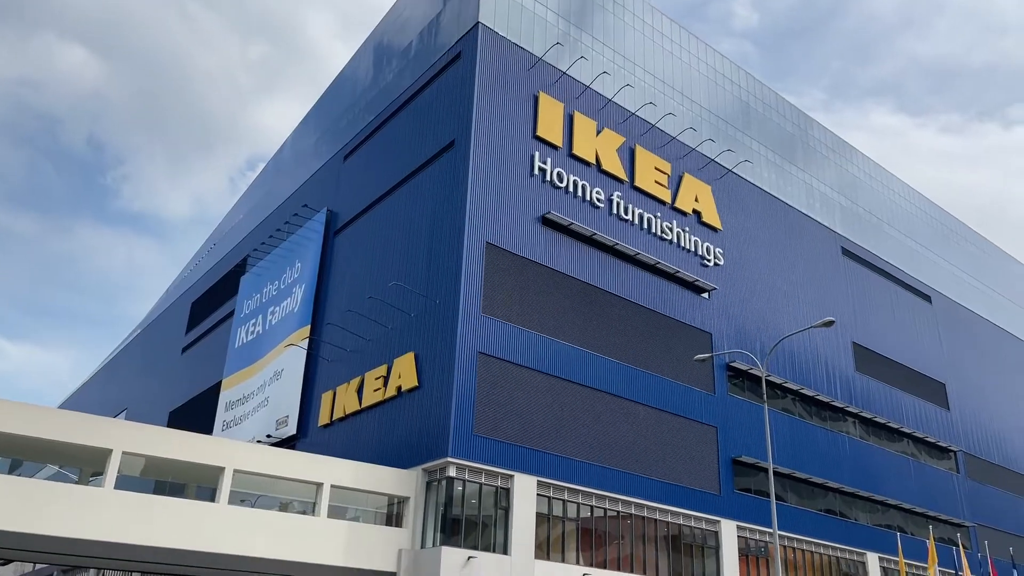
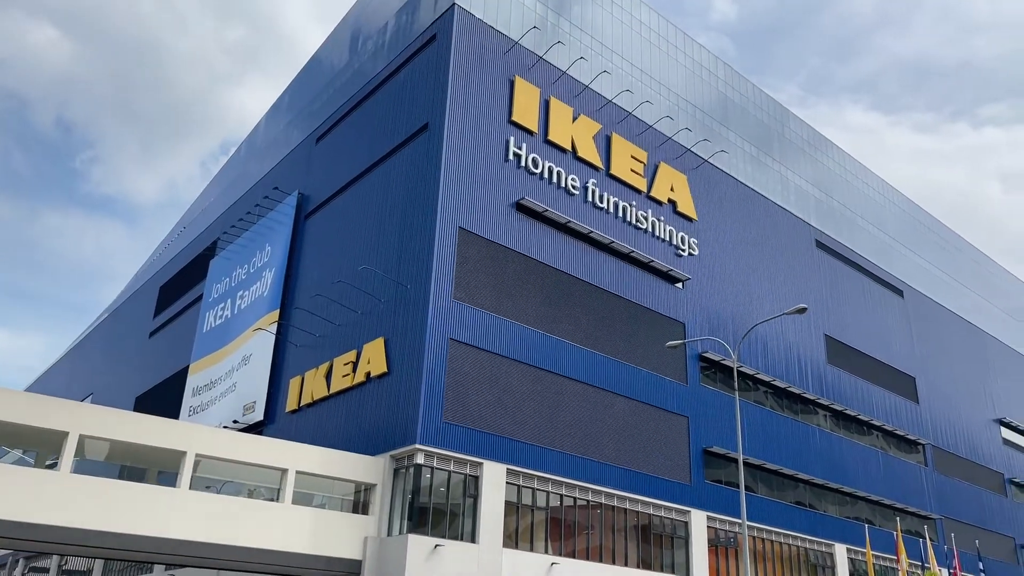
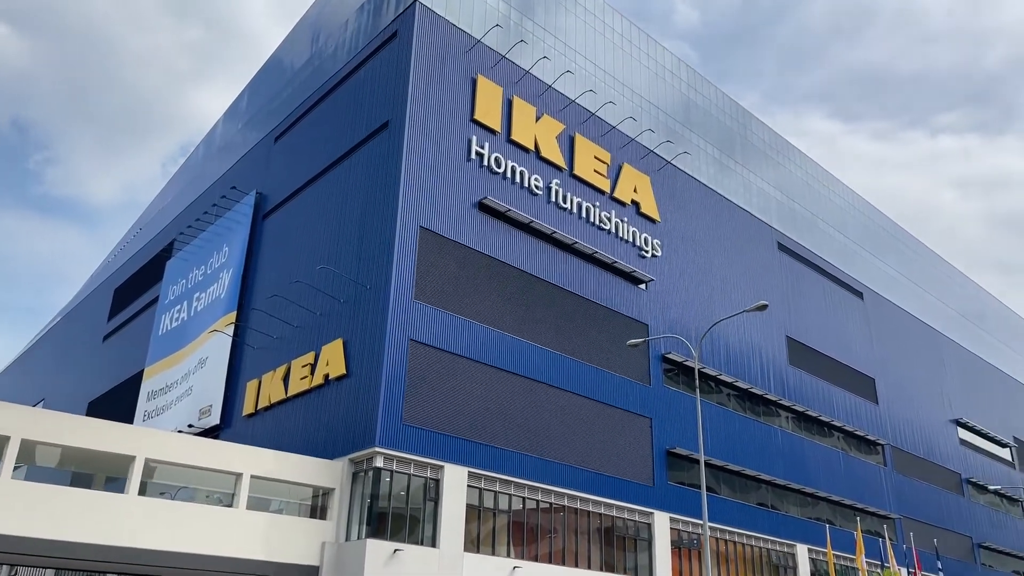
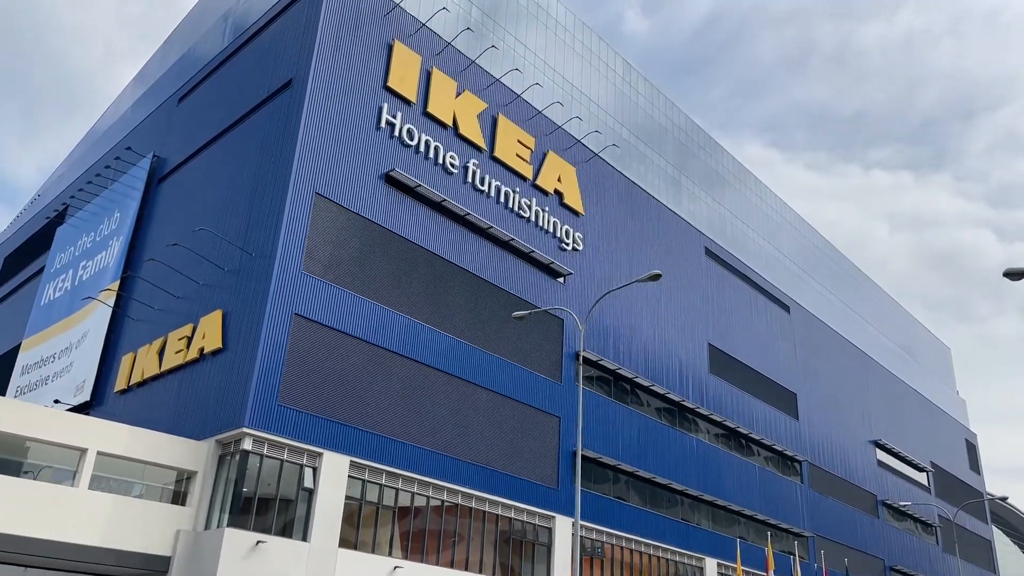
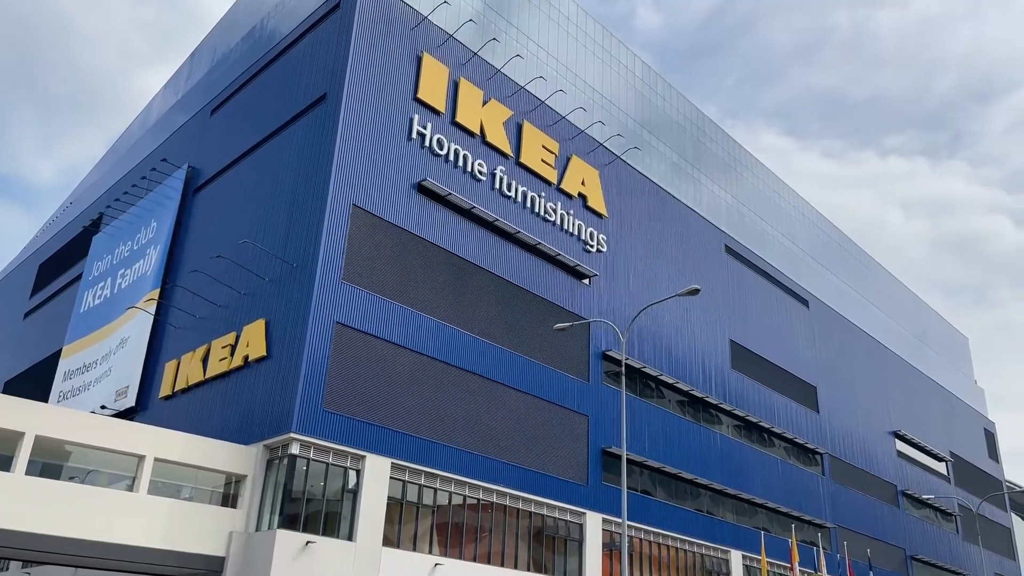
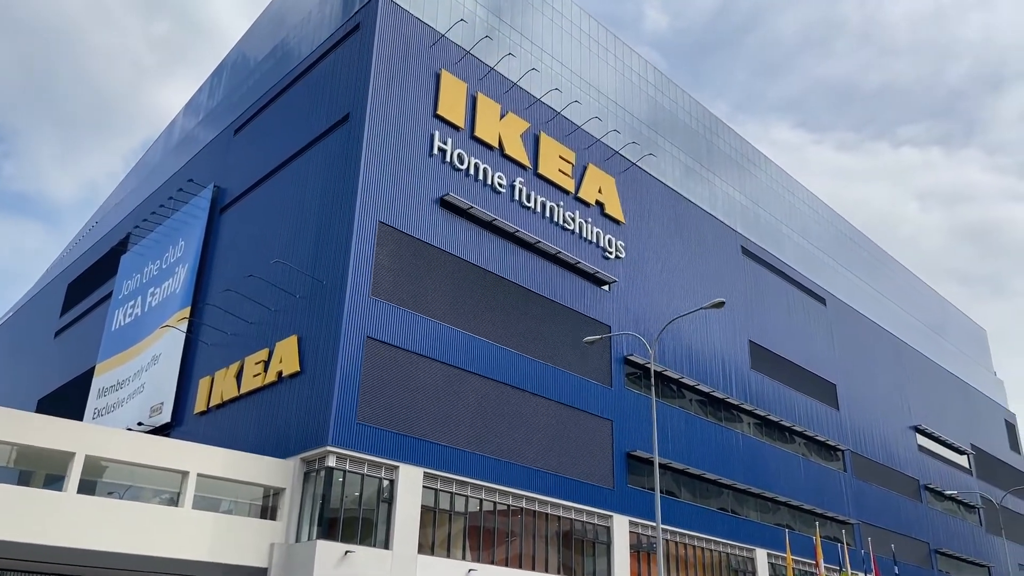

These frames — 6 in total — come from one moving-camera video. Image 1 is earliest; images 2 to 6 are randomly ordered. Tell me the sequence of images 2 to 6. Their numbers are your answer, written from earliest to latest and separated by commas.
2, 3, 6, 5, 4
